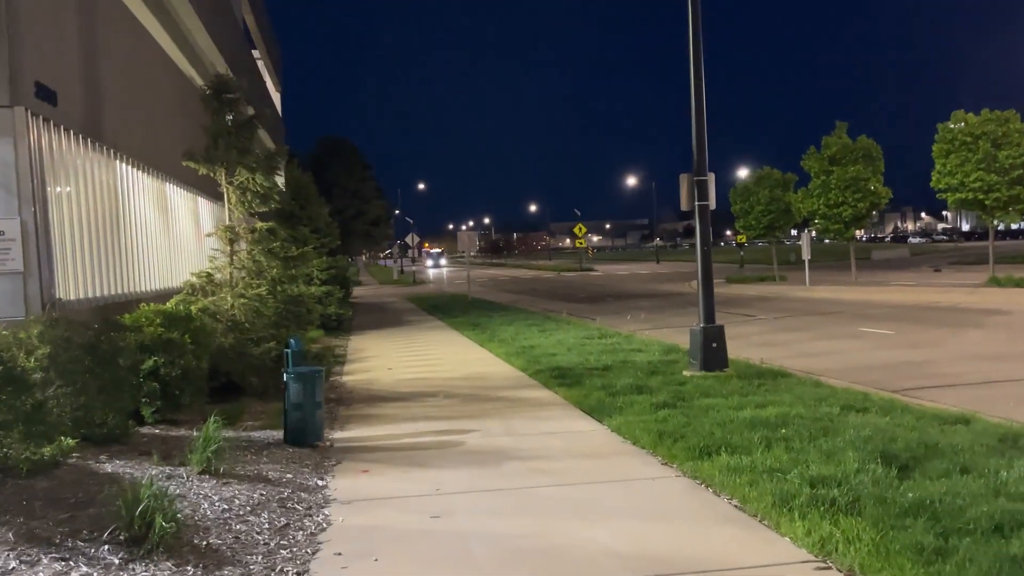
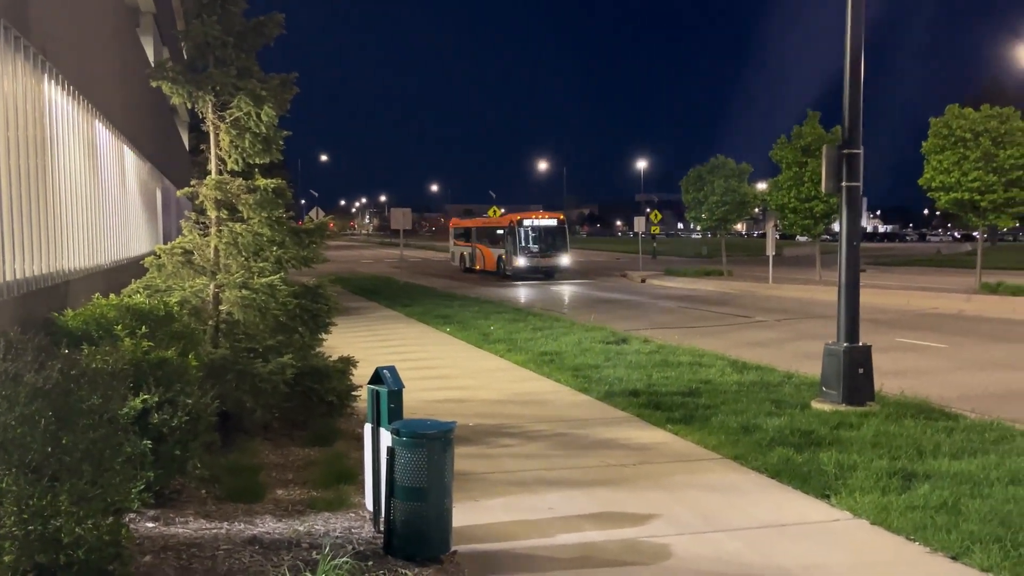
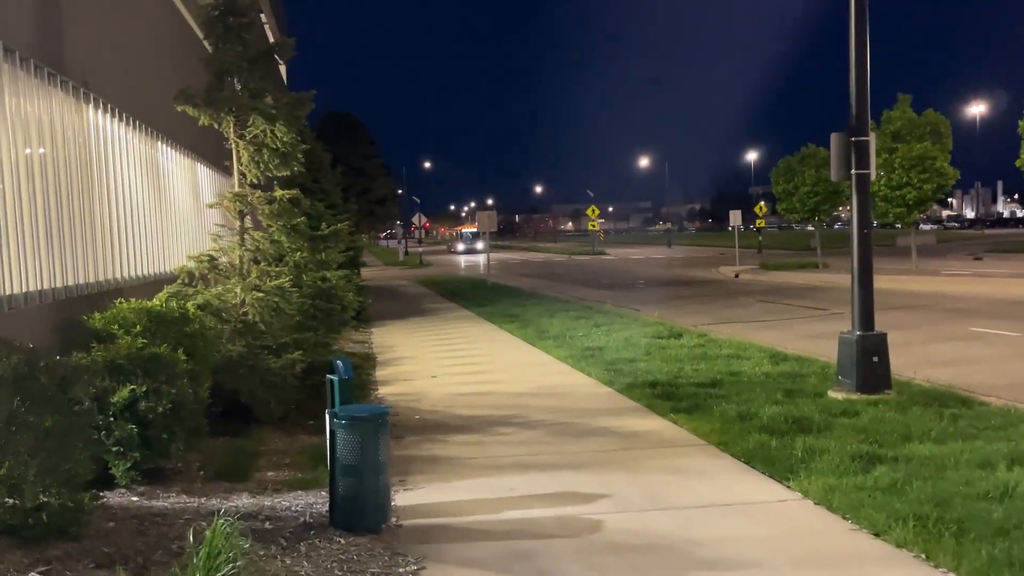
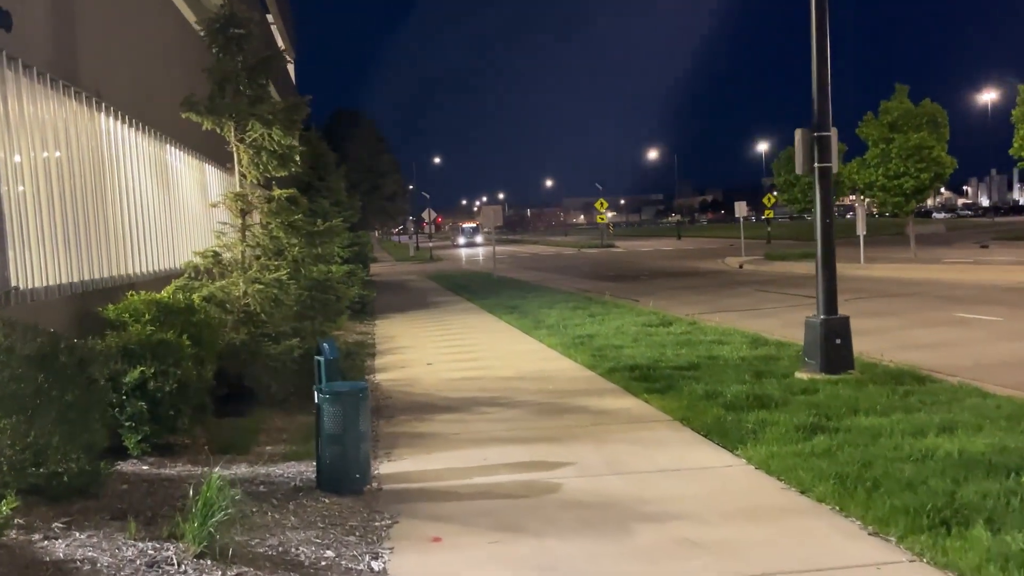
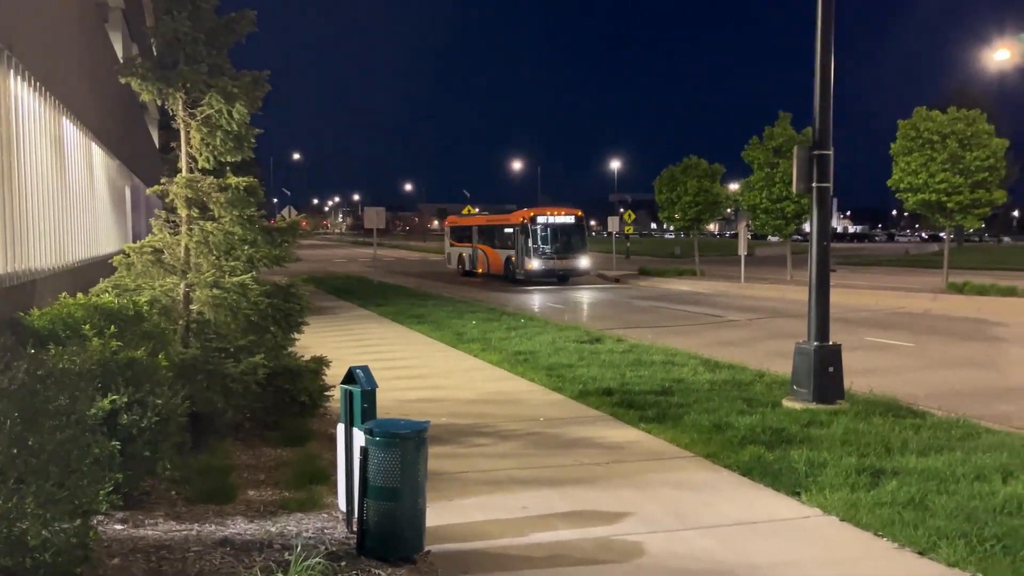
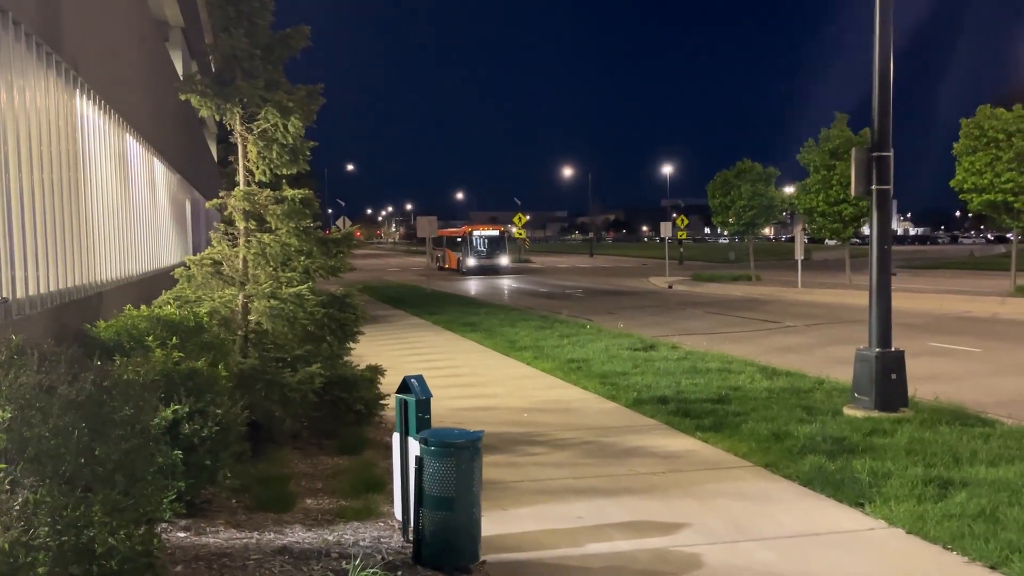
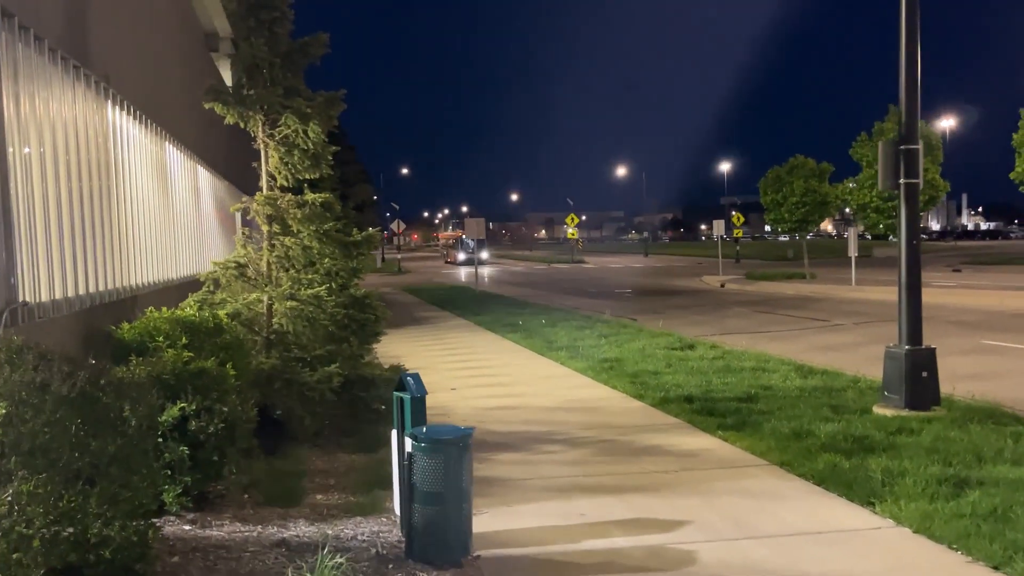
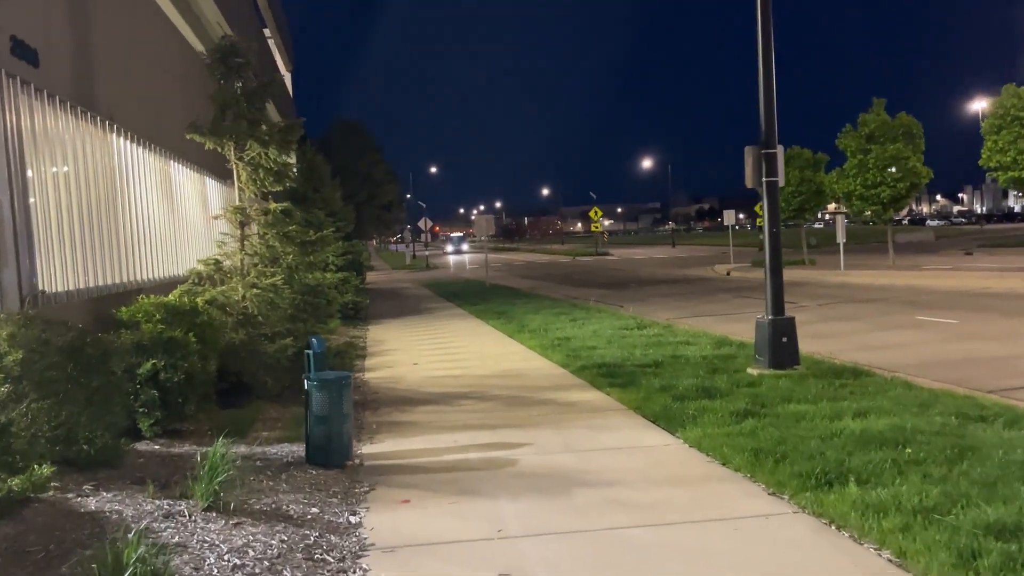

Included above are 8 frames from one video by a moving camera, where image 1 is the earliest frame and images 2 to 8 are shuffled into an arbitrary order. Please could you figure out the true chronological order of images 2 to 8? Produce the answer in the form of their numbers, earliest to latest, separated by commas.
8, 4, 3, 7, 6, 2, 5
